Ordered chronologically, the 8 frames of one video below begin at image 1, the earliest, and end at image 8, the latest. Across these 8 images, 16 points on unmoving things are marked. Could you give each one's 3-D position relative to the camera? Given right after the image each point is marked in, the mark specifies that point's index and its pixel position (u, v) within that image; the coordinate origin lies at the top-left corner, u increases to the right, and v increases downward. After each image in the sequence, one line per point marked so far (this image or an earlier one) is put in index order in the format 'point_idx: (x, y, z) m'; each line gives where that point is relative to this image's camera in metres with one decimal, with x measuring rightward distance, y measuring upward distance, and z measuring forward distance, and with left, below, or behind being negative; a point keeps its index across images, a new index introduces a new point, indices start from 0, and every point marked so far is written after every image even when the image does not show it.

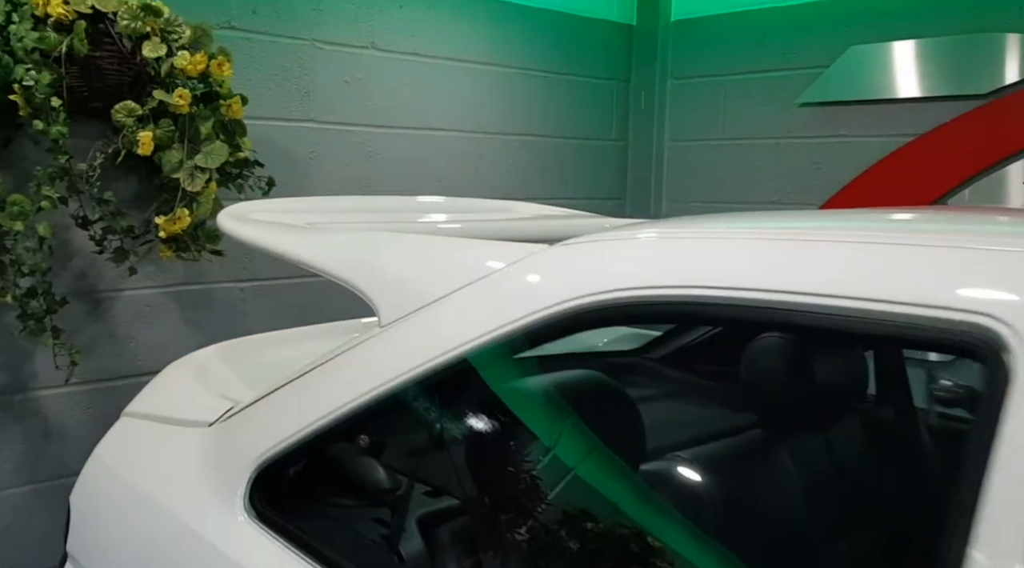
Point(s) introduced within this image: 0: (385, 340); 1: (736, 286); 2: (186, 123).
0: (-0.2, -0.1, +1.1) m
1: (+0.2, 0.0, +0.8) m
2: (-0.7, +0.3, +1.9) m
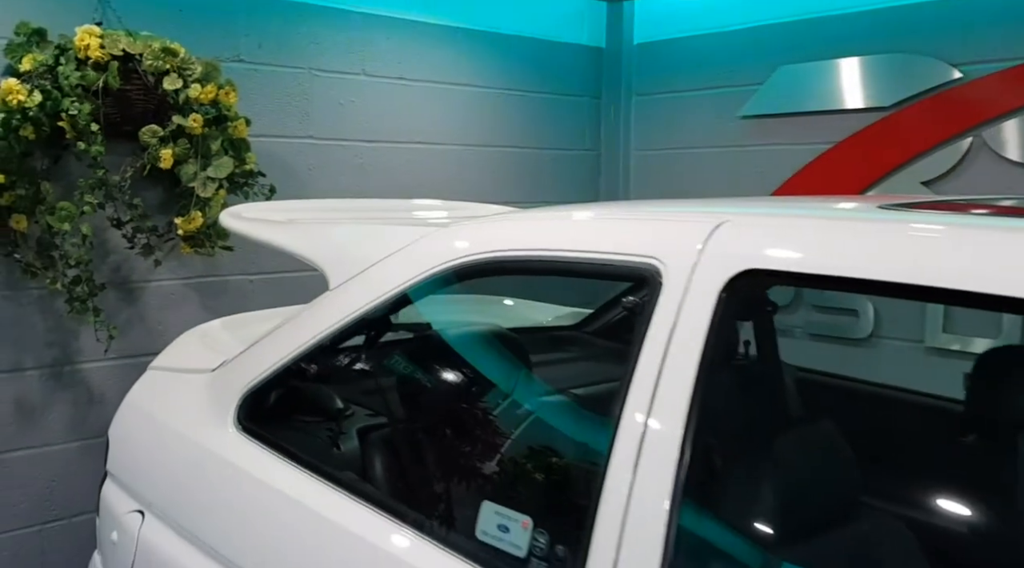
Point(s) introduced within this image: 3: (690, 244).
0: (-0.3, 0.0, +1.5) m
1: (+0.1, +0.1, +1.2) m
2: (-0.8, +0.4, +2.3) m
3: (+0.2, 0.0, +1.1) m
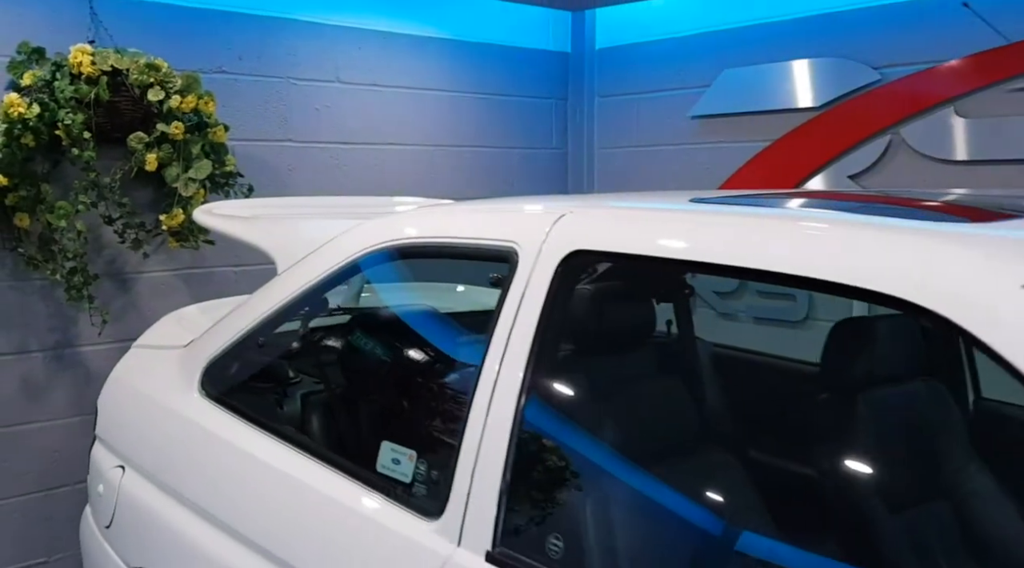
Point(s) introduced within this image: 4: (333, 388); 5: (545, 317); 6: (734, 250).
0: (-0.5, 0.0, +1.7) m
1: (-0.1, +0.1, +1.5) m
2: (-0.9, +0.4, +2.6) m
3: (0.0, +0.1, +1.3) m
4: (-0.3, -0.2, +1.6) m
5: (0.0, -0.1, +1.2) m
6: (+0.3, 0.0, +1.1) m
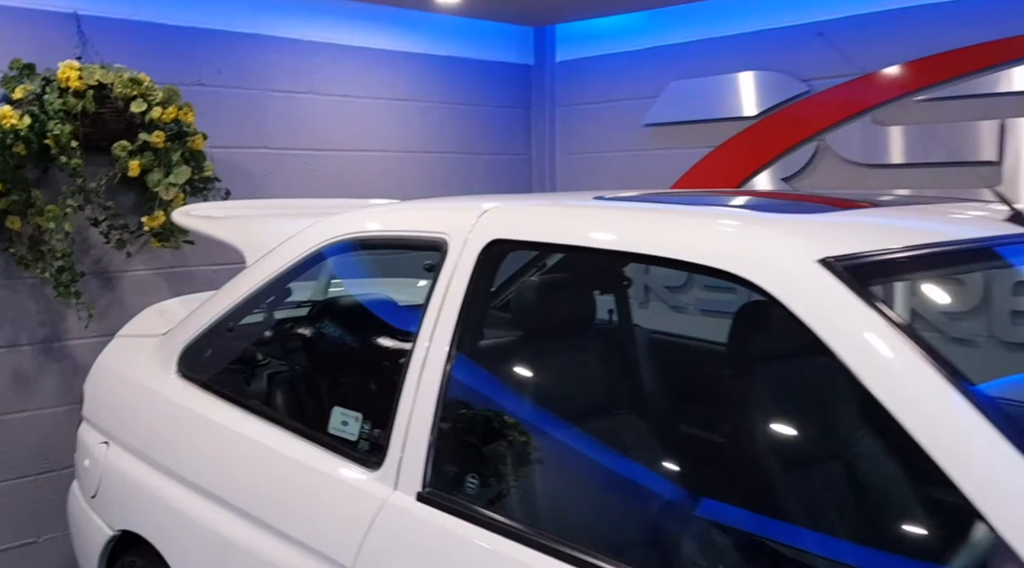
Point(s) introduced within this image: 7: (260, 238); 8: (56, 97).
0: (-0.6, 0.0, +1.9) m
1: (-0.2, +0.1, +1.7) m
2: (-1.1, +0.4, +2.8) m
3: (-0.1, +0.1, +1.5) m
4: (-0.4, -0.2, +1.8) m
5: (-0.1, 0.0, +1.4) m
6: (+0.2, +0.1, +1.3) m
7: (-0.6, +0.1, +2.1) m
8: (-1.3, +0.5, +2.6) m
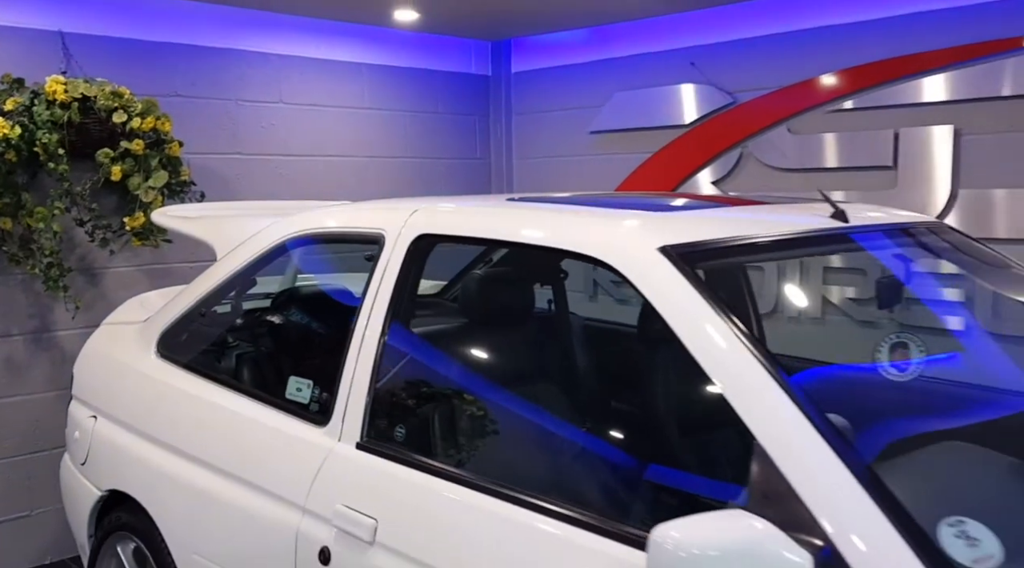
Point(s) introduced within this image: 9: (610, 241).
0: (-0.7, 0.0, +2.2) m
1: (-0.4, +0.1, +2.0) m
2: (-1.3, +0.4, +3.1) m
3: (-0.2, +0.1, +1.8) m
4: (-0.6, -0.1, +2.1) m
5: (-0.2, 0.0, +1.7) m
6: (0.0, +0.1, +1.6) m
7: (-0.7, +0.1, +2.4) m
8: (-1.5, +0.6, +2.9) m
9: (+0.2, +0.1, +1.5) m
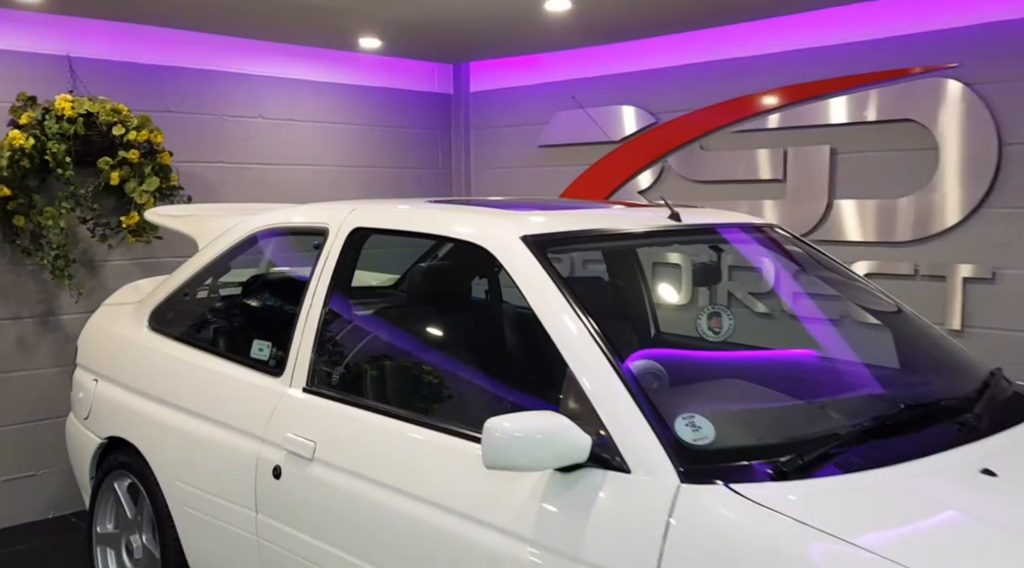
0: (-0.9, +0.1, +2.7) m
1: (-0.6, +0.2, +2.5) m
2: (-1.5, +0.5, +3.5) m
3: (-0.4, +0.2, +2.3) m
4: (-0.8, -0.1, +2.6) m
5: (-0.4, 0.0, +2.2) m
6: (-0.2, +0.1, +2.1) m
7: (-1.0, +0.2, +2.8) m
8: (-1.7, +0.6, +3.4) m
9: (0.0, +0.1, +2.0) m
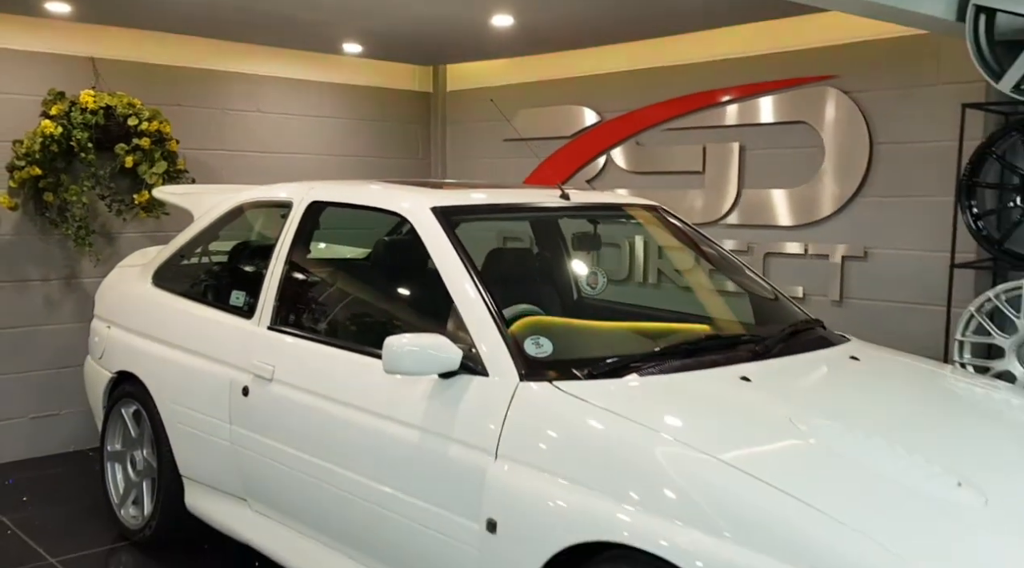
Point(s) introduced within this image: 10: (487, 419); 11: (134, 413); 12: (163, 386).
0: (-1.2, +0.2, +3.3) m
1: (-0.8, +0.3, +3.0) m
2: (-1.7, +0.6, +4.1) m
3: (-0.7, +0.3, +2.9) m
4: (-1.0, 0.0, +3.2) m
5: (-0.7, +0.1, +2.8) m
6: (-0.4, +0.2, +2.7) m
7: (-1.2, +0.3, +3.4) m
8: (-1.9, +0.7, +4.0) m
9: (-0.3, +0.2, +2.6) m
10: (-0.1, -0.3, +2.0) m
11: (-1.3, -0.5, +3.2) m
12: (-1.2, -0.3, +3.0) m
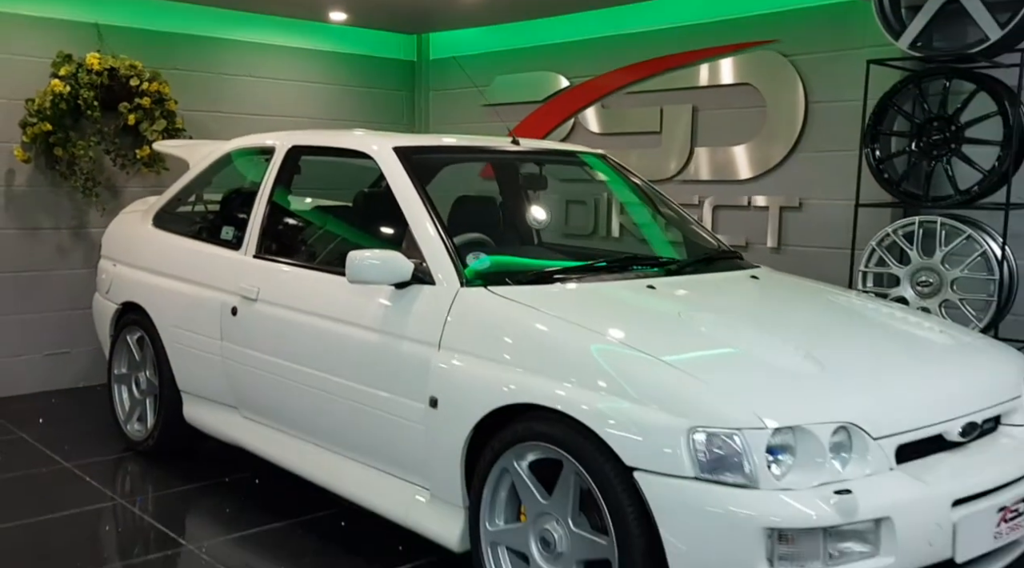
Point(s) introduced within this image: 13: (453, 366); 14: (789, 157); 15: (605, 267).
0: (-1.3, +0.5, +3.7) m
1: (-0.9, +0.5, +3.4) m
2: (-1.8, +0.9, +4.5) m
3: (-0.8, +0.5, +3.2) m
4: (-1.2, +0.3, +3.5) m
5: (-0.8, +0.4, +3.1) m
6: (-0.6, +0.5, +3.0) m
7: (-1.3, +0.5, +3.8) m
8: (-2.1, +1.0, +4.3) m
9: (-0.4, +0.4, +2.9) m
10: (-0.2, -0.1, +2.4) m
11: (-1.5, -0.2, +3.6) m
12: (-1.3, -0.1, +3.4) m
13: (-0.1, -0.2, +2.3) m
14: (+1.2, +0.6, +4.0) m
15: (+0.3, 0.0, +2.6) m
